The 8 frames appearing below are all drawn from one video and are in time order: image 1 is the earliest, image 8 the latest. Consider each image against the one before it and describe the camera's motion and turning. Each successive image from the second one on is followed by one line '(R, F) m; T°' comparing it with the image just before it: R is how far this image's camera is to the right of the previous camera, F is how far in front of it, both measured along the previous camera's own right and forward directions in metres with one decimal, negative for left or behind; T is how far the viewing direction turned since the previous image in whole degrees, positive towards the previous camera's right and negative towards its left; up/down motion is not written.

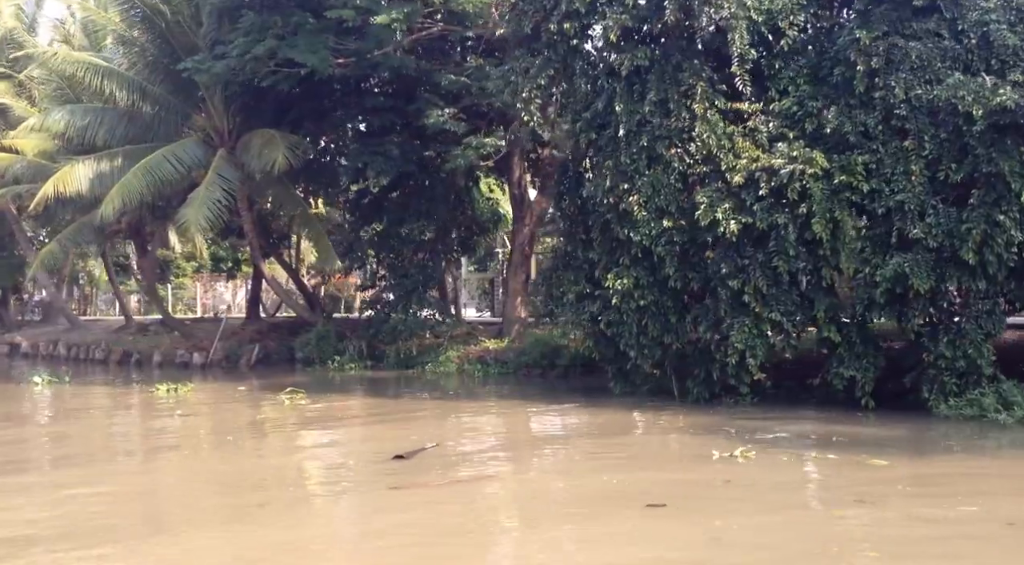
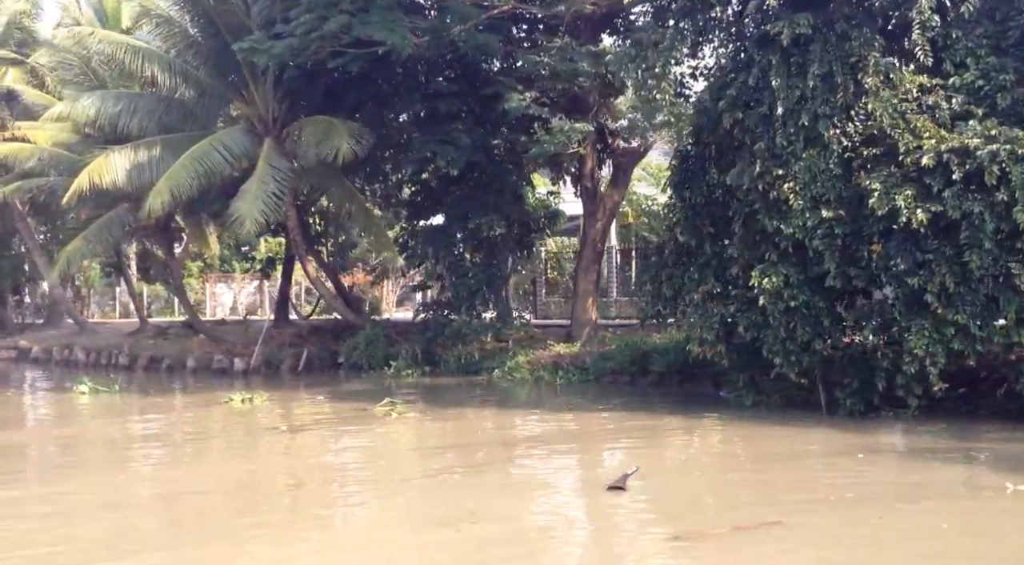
(-1.7, +1.6) m; +1°
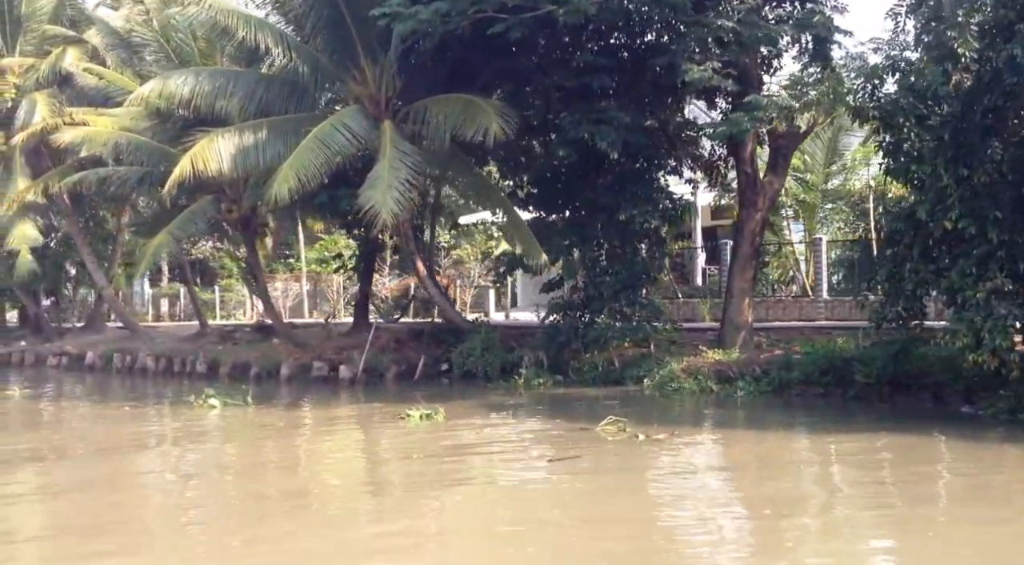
(-2.6, +2.2) m; +1°
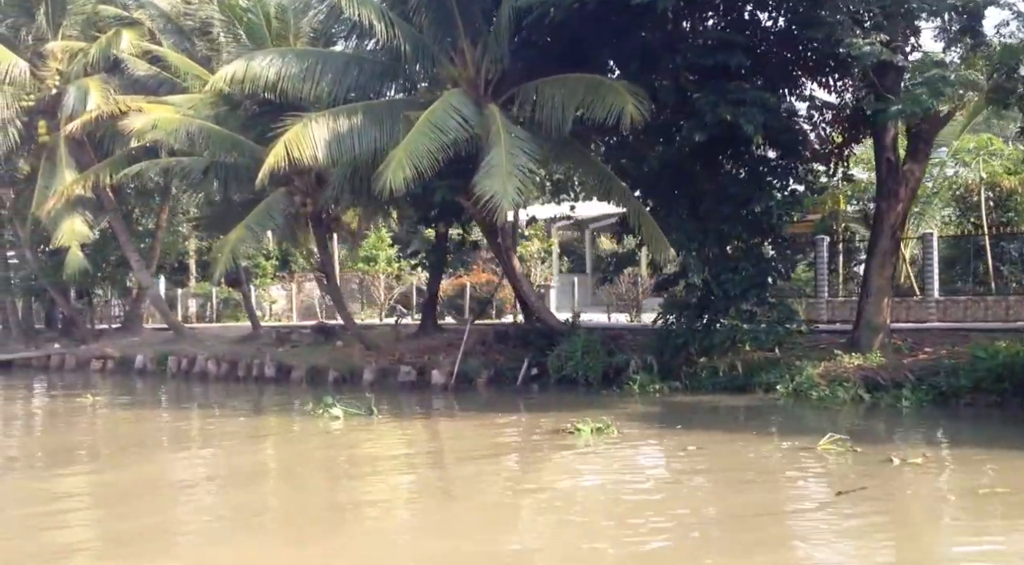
(-1.8, +1.5) m; 0°
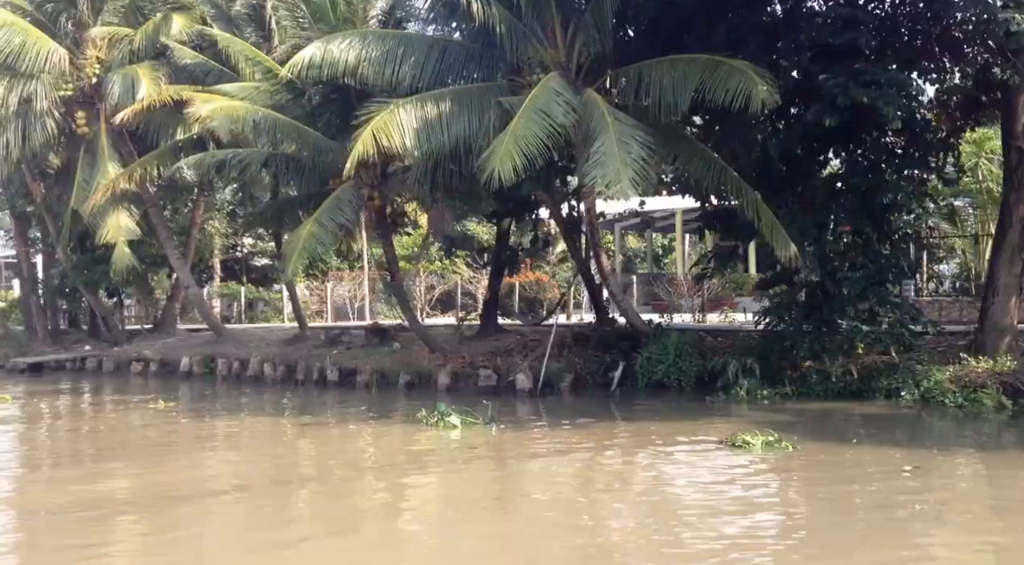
(-1.4, +1.2) m; 0°
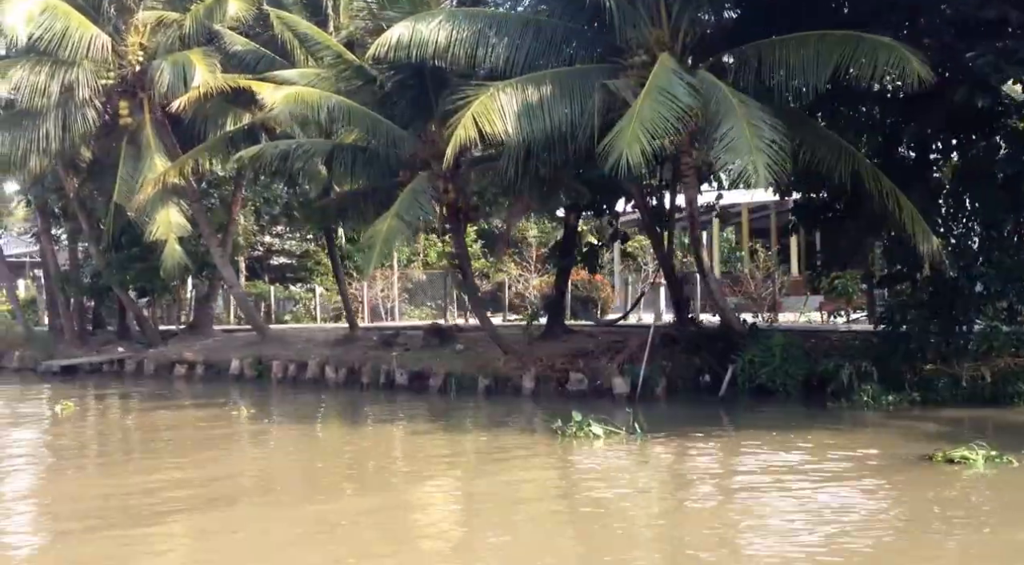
(-1.4, +1.2) m; 0°
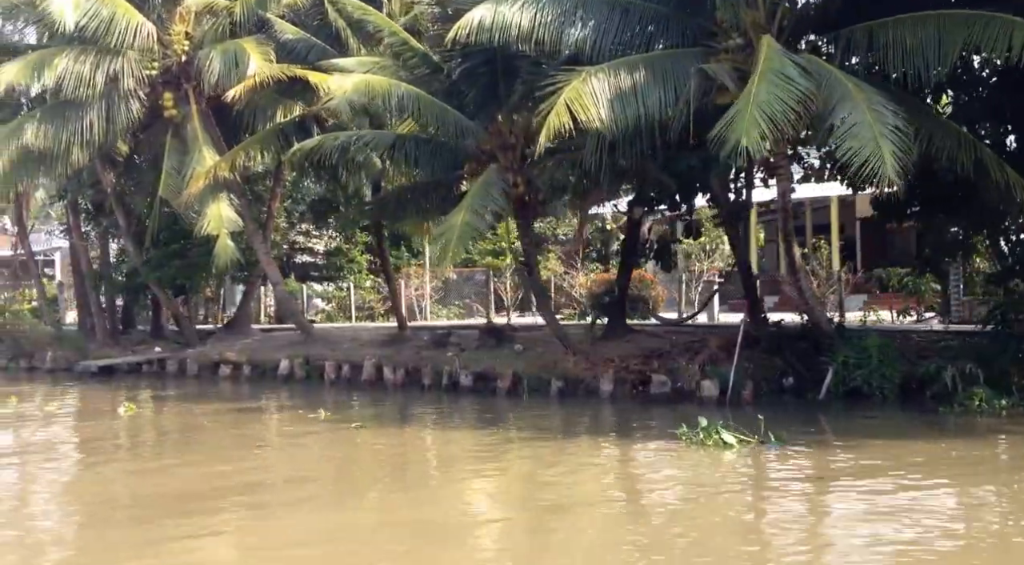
(-1.0, +0.8) m; 0°
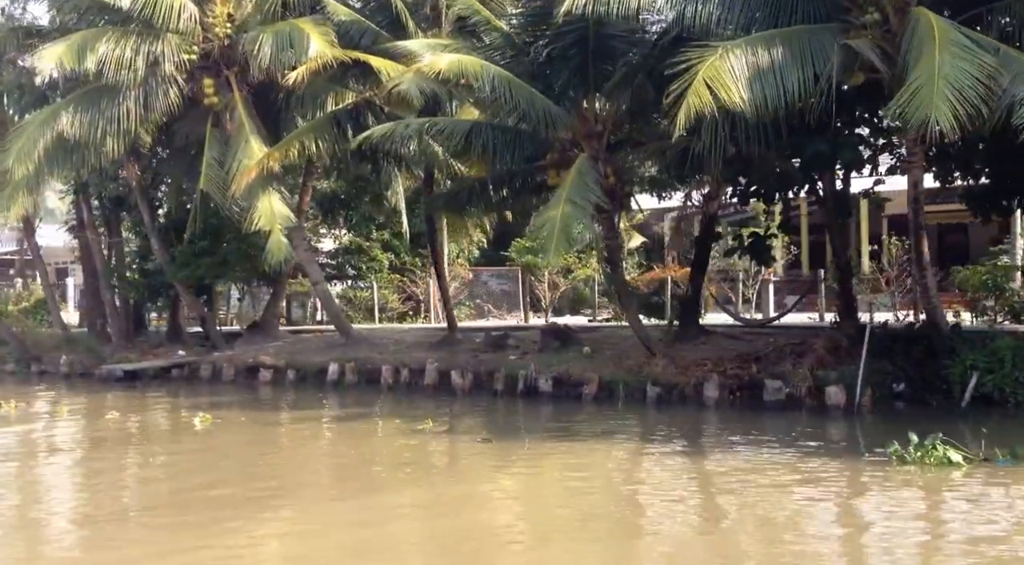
(-1.6, +1.3) m; +1°
